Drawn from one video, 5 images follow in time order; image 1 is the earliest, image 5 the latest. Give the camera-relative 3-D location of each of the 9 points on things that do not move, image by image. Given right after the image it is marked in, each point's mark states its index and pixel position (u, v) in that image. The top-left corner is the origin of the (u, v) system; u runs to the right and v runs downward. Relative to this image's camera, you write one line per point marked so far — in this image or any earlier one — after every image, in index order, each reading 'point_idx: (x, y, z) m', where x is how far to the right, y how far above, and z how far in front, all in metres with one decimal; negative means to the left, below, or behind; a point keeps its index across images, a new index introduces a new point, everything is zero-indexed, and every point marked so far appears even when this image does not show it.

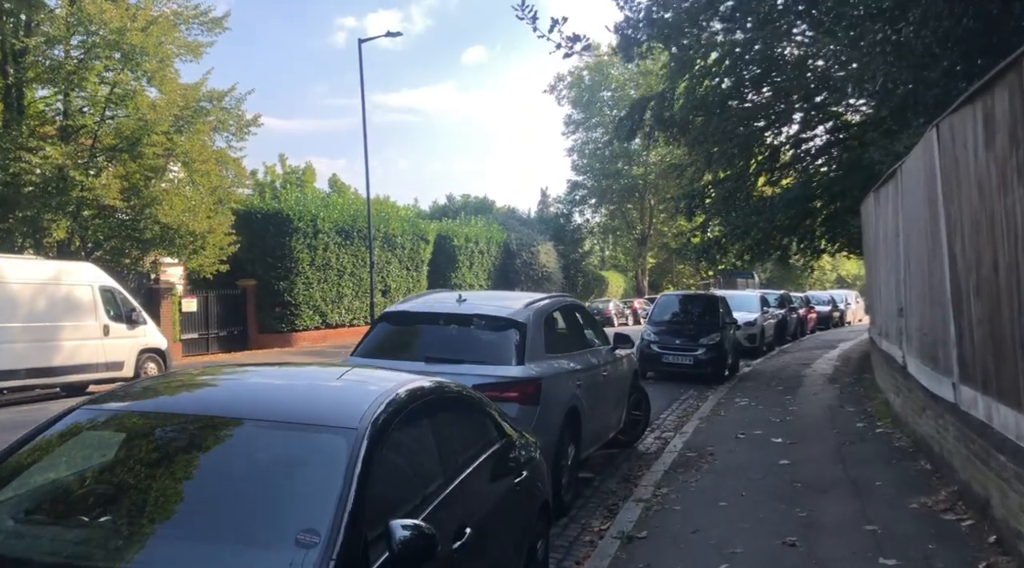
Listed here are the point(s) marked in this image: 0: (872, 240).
0: (+5.1, +0.6, +10.7) m
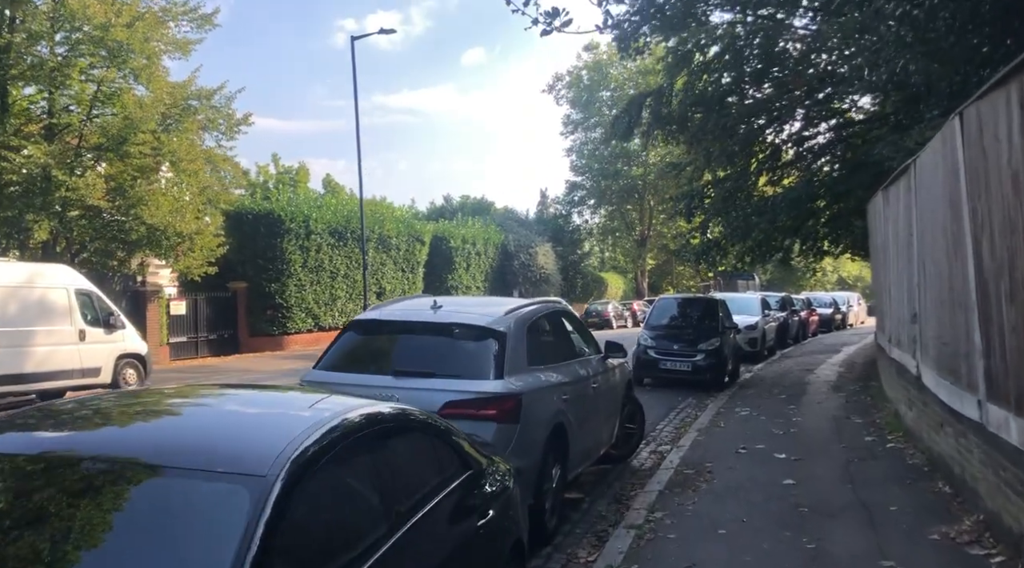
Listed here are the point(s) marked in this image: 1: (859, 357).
0: (+5.0, +0.6, +10.2) m
1: (+7.9, -1.7, +16.9) m
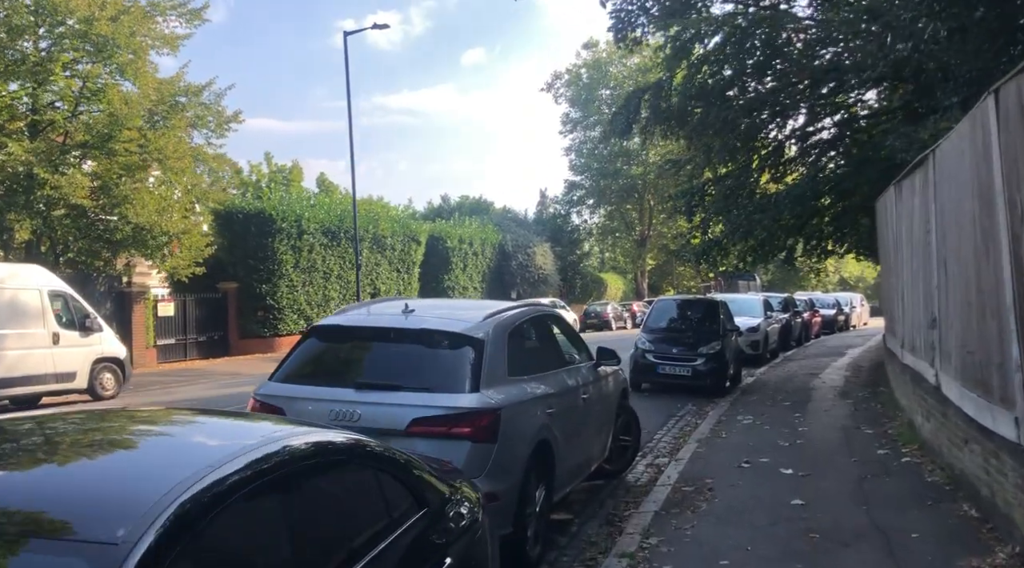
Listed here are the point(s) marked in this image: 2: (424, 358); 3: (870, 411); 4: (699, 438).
0: (+4.8, +0.6, +9.6) m
1: (+7.7, -1.7, +16.4) m
2: (-0.6, -0.5, +5.0) m
3: (+4.7, -1.7, +9.8) m
4: (+2.3, -1.9, +9.1) m
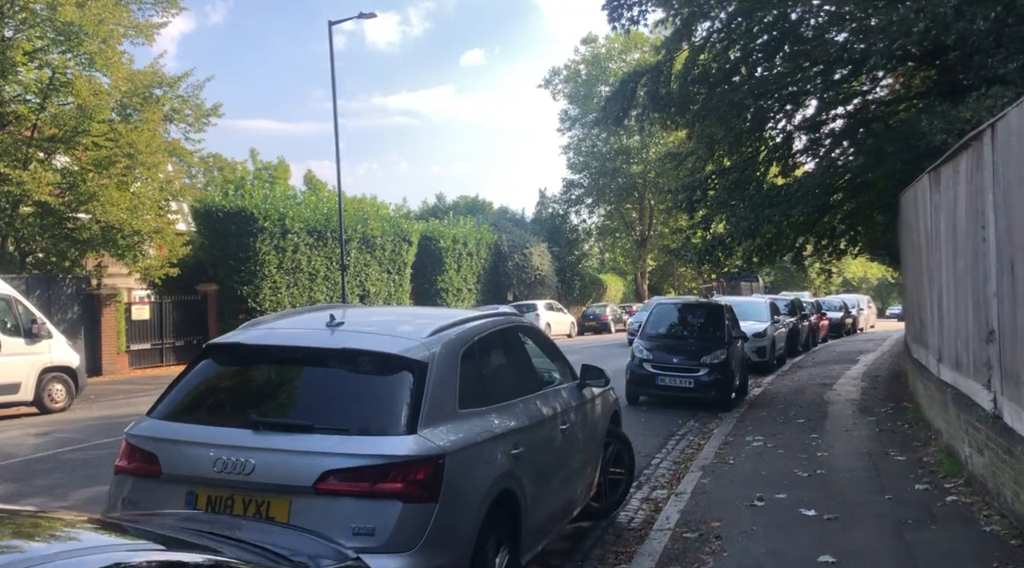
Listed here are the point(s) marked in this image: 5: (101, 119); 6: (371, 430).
0: (+4.6, +0.5, +8.4) m
1: (+7.5, -1.7, +15.2) m
2: (-0.8, -0.5, +3.9) m
3: (+4.4, -1.7, +8.6) m
4: (+2.0, -1.9, +7.9) m
5: (-10.9, +4.4, +19.9) m
6: (-0.7, -0.7, +3.7) m
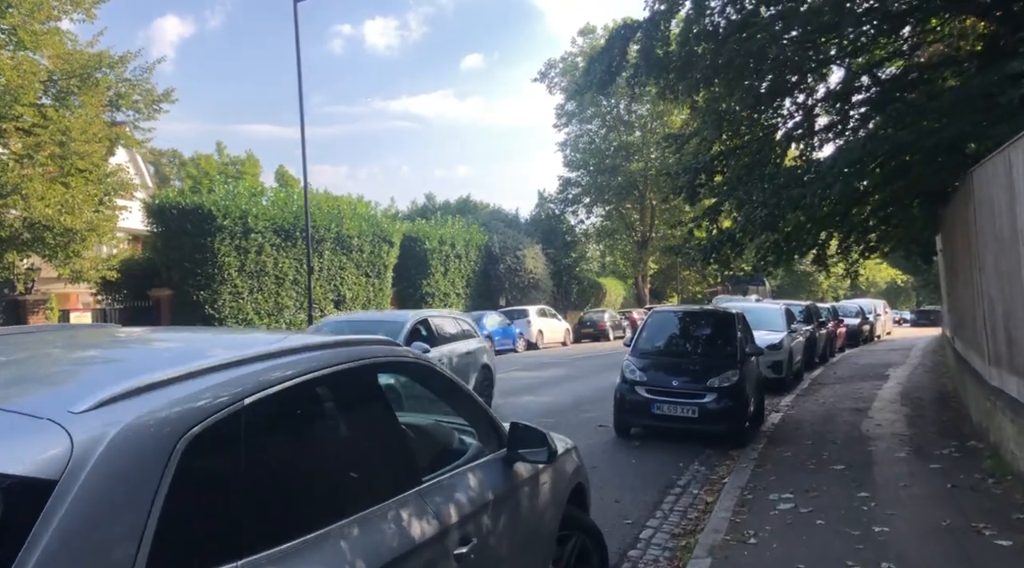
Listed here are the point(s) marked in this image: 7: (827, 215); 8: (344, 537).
0: (+4.0, +0.5, +6.1) m
1: (+7.0, -1.8, +12.8) m
2: (-1.4, -0.5, +1.5) m
3: (+3.9, -1.7, +6.2) m
4: (+1.5, -1.9, +5.5) m
5: (-11.4, +4.3, +17.6) m
6: (-1.3, -0.7, +1.3) m
7: (+5.0, +1.1, +11.9) m
8: (-0.5, -0.8, +2.3) m
